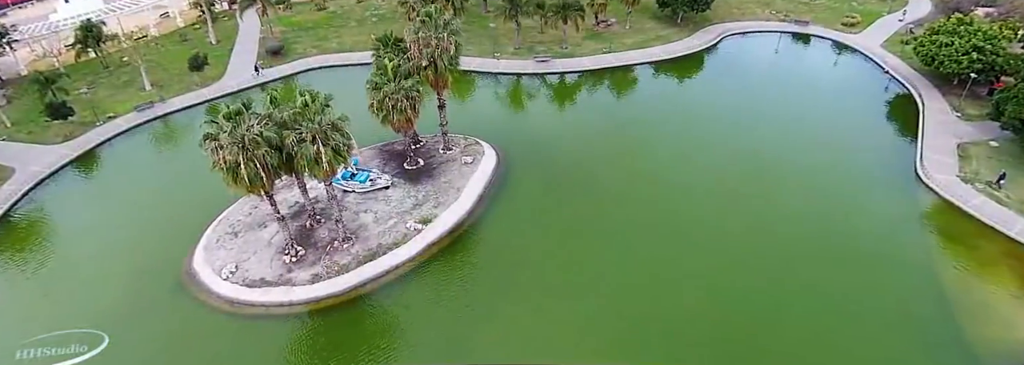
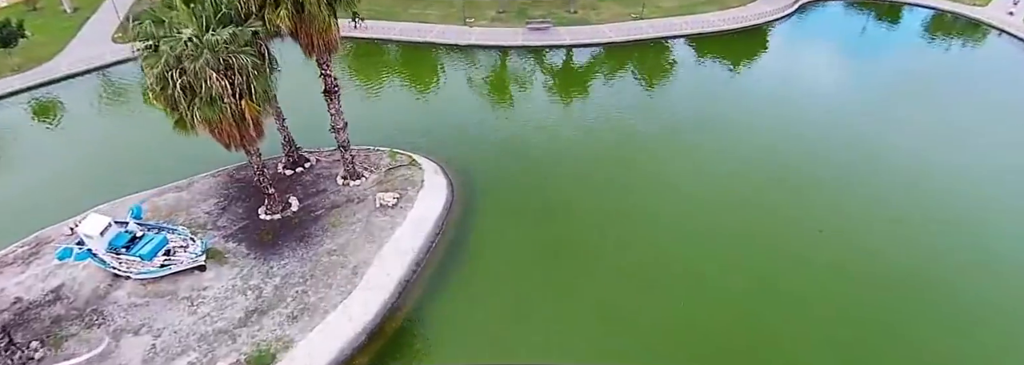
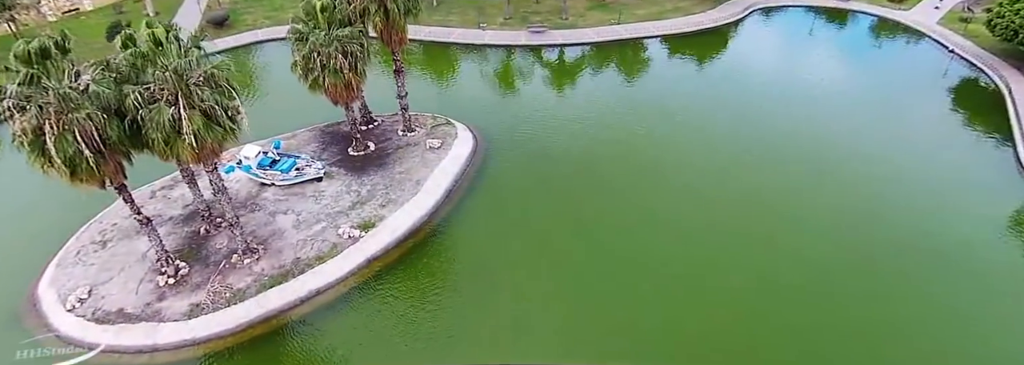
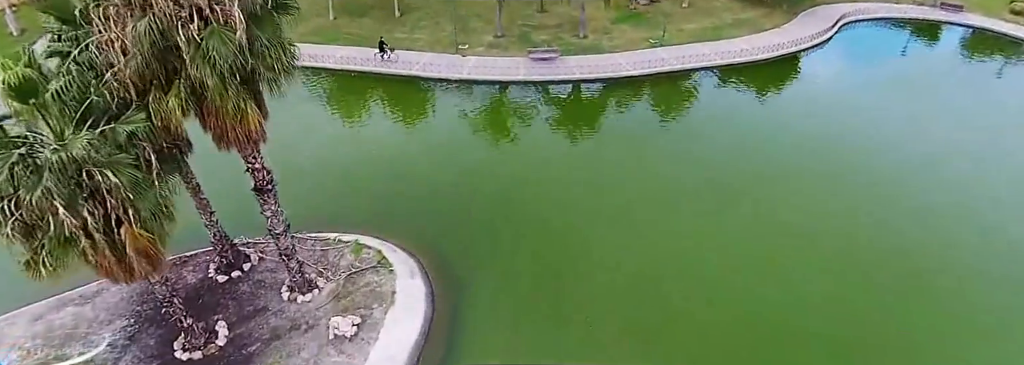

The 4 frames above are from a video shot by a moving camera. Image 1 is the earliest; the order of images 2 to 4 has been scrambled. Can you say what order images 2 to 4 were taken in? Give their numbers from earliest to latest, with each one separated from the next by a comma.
3, 2, 4
